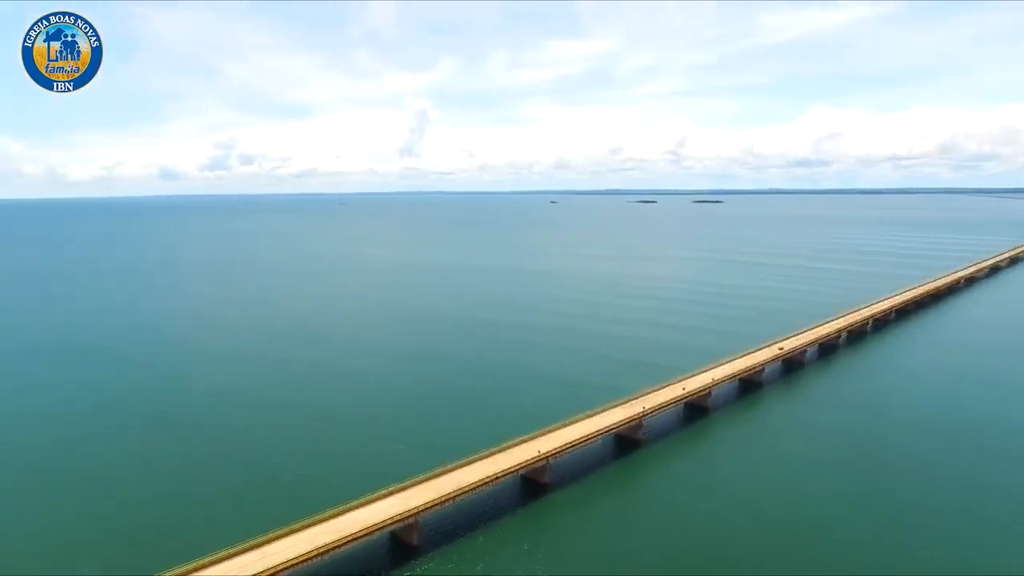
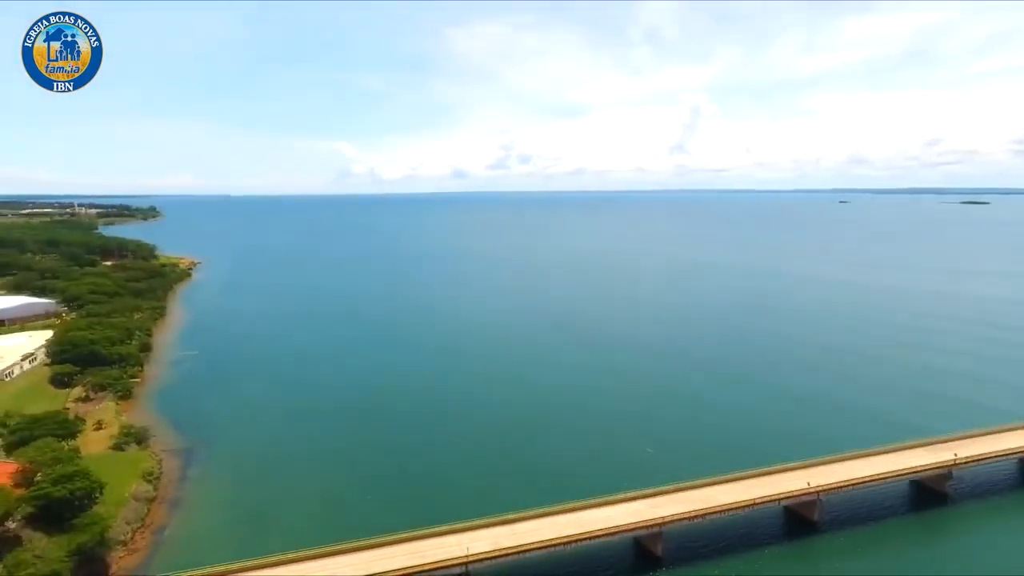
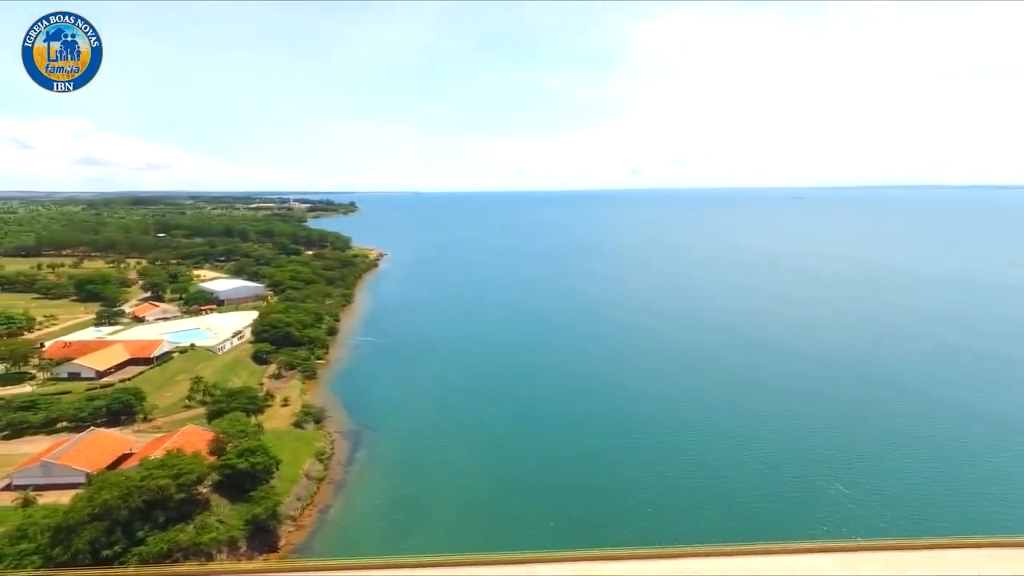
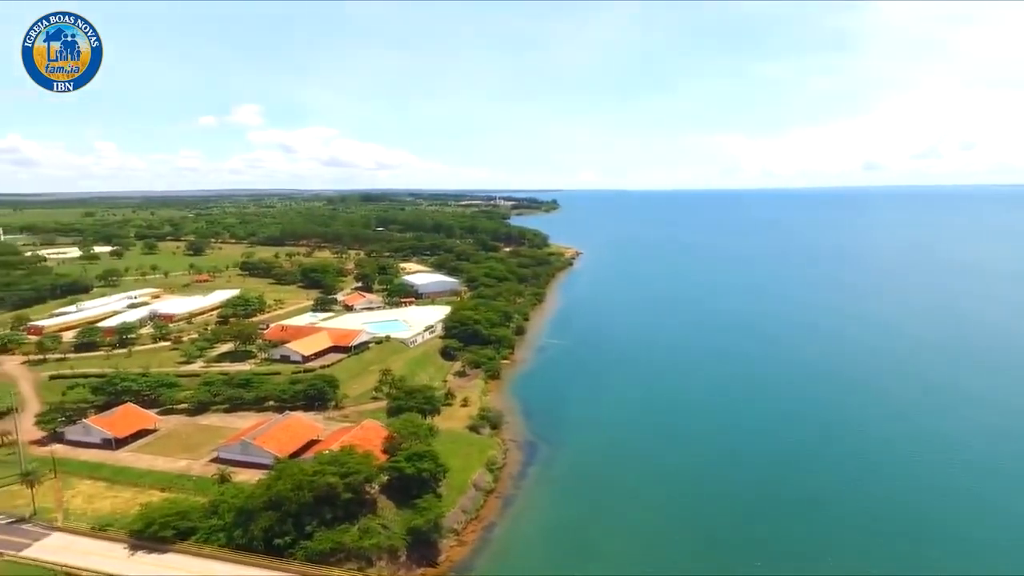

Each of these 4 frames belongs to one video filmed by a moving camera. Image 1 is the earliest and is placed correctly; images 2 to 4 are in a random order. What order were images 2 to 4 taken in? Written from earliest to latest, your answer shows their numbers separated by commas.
2, 3, 4
